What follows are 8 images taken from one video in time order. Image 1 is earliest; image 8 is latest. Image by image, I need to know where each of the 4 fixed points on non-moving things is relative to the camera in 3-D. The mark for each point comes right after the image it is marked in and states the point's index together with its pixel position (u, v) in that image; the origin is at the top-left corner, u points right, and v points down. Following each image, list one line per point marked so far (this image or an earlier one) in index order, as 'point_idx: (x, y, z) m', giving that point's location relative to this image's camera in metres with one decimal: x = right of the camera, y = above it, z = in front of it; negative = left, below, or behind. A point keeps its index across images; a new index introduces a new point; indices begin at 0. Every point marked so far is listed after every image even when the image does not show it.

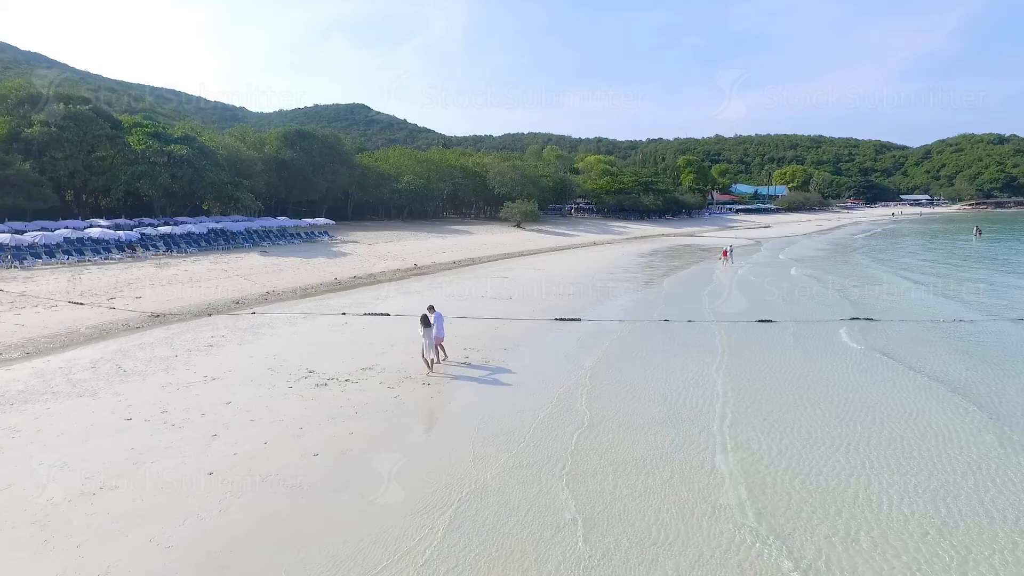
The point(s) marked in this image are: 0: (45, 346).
0: (-12.8, -1.6, +16.7) m
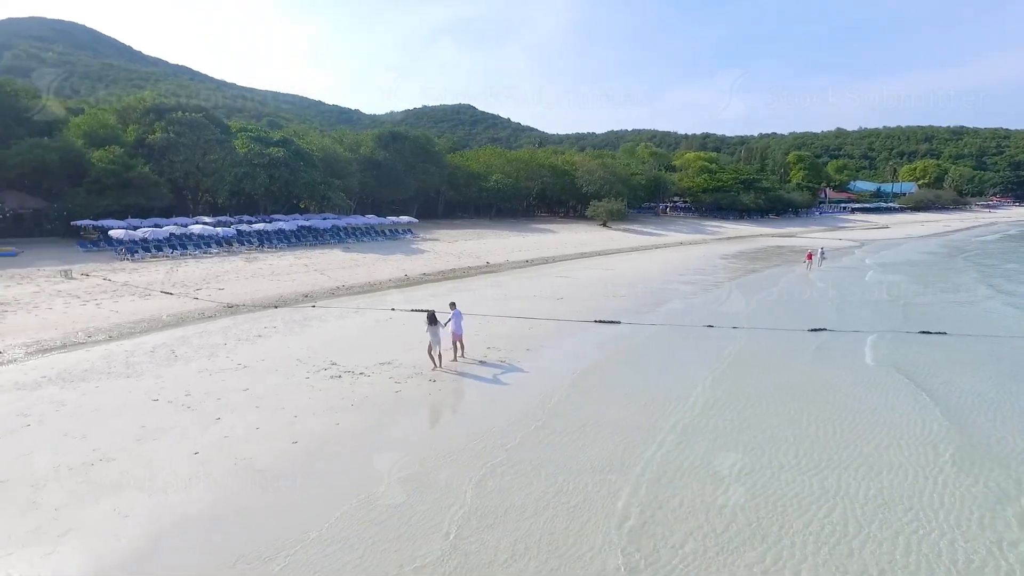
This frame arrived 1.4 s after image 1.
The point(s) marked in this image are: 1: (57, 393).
0: (-11.9, -1.3, +18.7) m
1: (-8.7, -2.0, +11.6) m
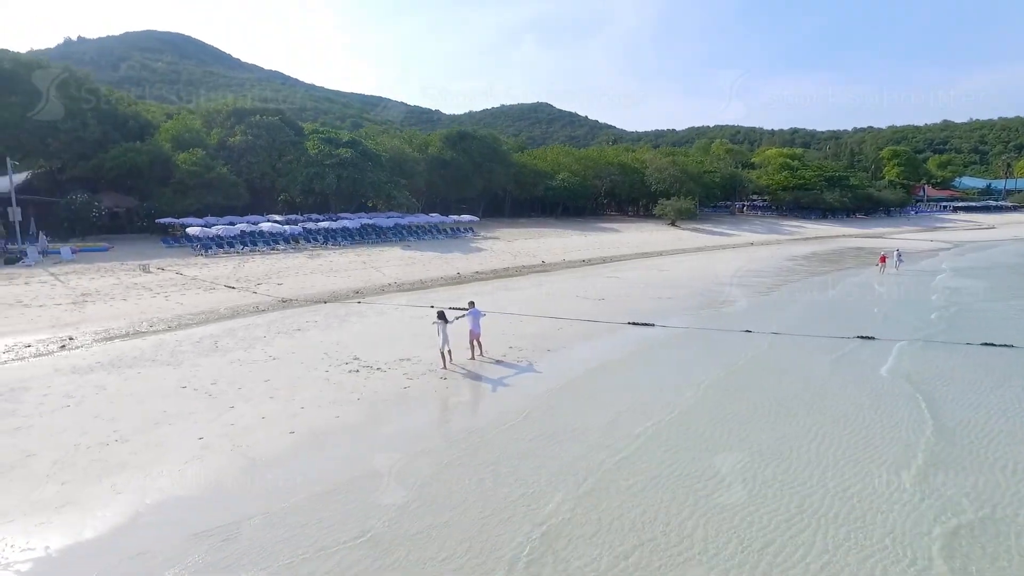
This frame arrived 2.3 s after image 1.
0: (-10.8, -1.1, +20.1) m
1: (-8.5, -1.9, +12.7) m
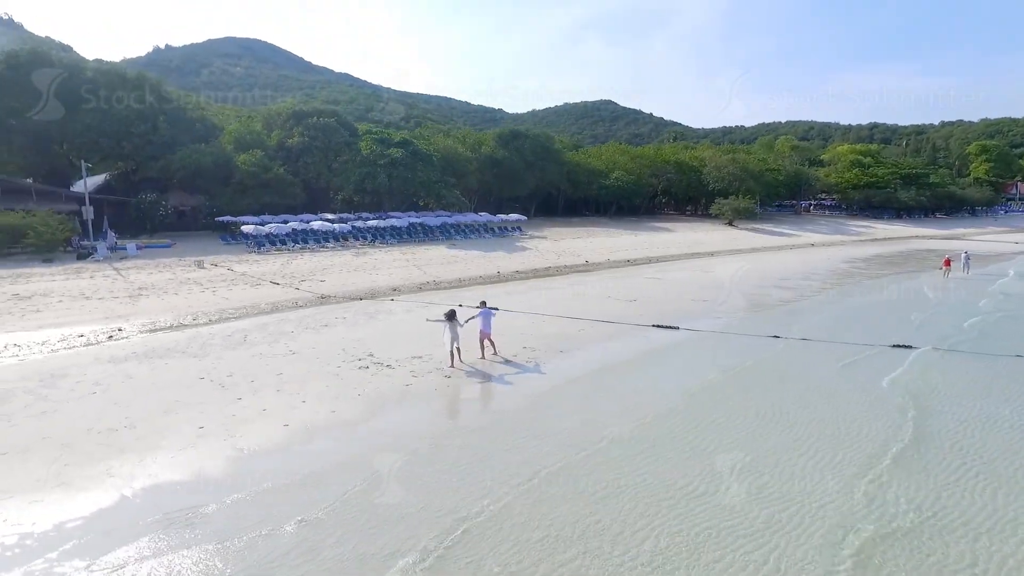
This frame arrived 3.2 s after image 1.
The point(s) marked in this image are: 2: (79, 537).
0: (-10.0, -1.0, +21.1) m
1: (-8.4, -1.7, +13.5) m
2: (-4.9, -2.6, +6.8) m
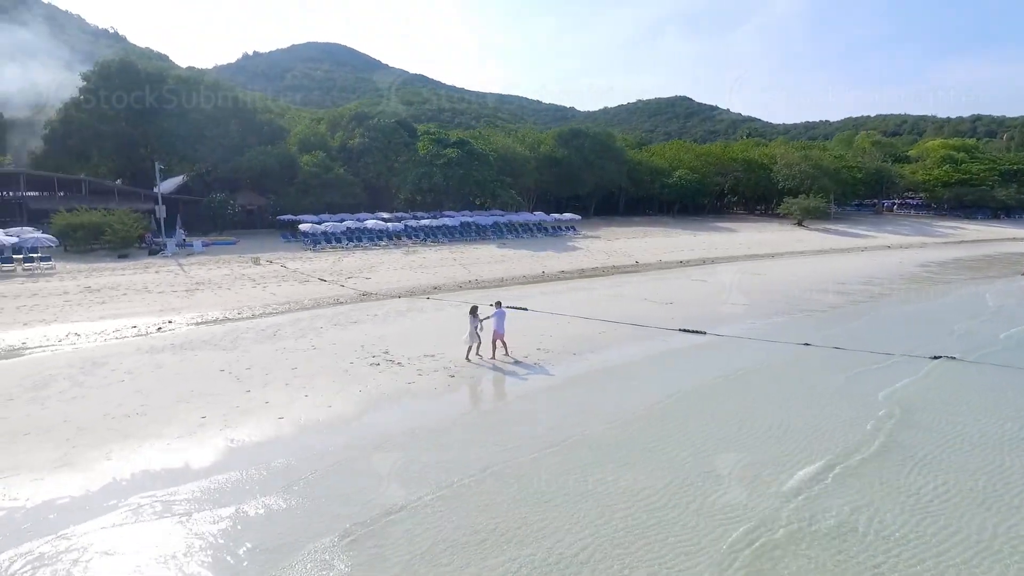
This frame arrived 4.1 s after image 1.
0: (-8.9, -0.8, +22.2) m
1: (-8.2, -1.6, +14.5) m
2: (-5.5, -2.6, +7.4) m
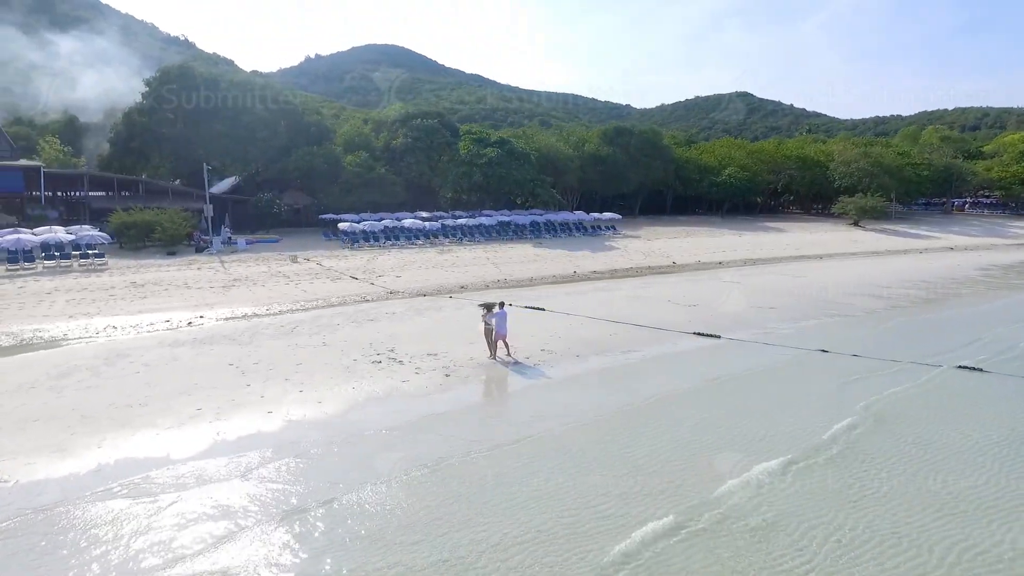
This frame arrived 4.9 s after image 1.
0: (-8.2, -0.7, +22.9) m
1: (-8.2, -1.6, +15.2) m
2: (-6.0, -2.6, +7.9) m
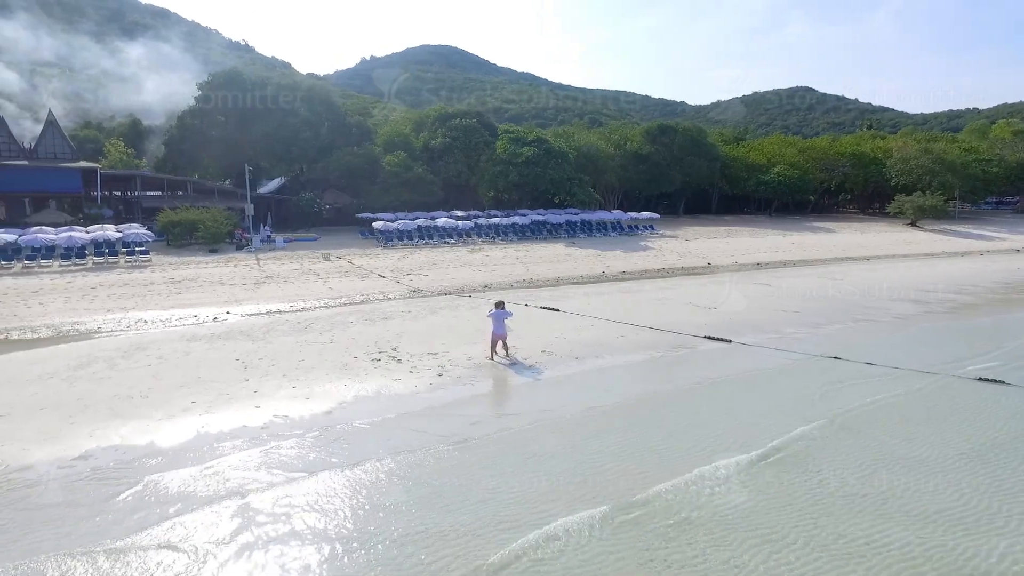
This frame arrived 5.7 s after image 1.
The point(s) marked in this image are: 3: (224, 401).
0: (-7.5, -0.6, +23.6) m
1: (-8.1, -1.5, +15.8) m
2: (-6.6, -2.5, +8.4) m
3: (-5.2, -2.1, +11.2) m
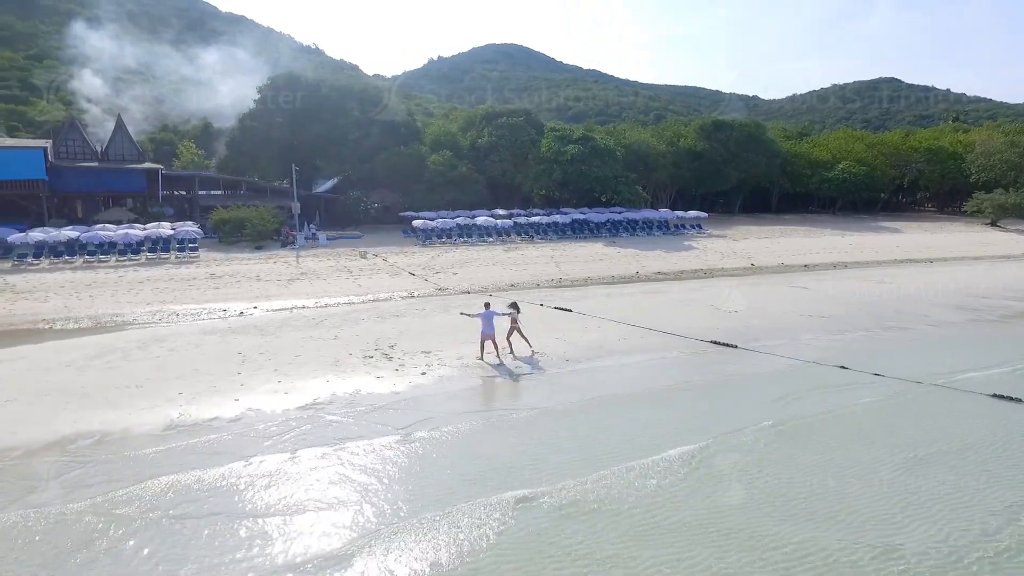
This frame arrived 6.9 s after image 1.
0: (-6.8, -0.5, +24.2) m
1: (-8.2, -1.4, +16.6) m
2: (-7.4, -2.5, +9.1) m
3: (-5.8, -2.0, +11.7) m
